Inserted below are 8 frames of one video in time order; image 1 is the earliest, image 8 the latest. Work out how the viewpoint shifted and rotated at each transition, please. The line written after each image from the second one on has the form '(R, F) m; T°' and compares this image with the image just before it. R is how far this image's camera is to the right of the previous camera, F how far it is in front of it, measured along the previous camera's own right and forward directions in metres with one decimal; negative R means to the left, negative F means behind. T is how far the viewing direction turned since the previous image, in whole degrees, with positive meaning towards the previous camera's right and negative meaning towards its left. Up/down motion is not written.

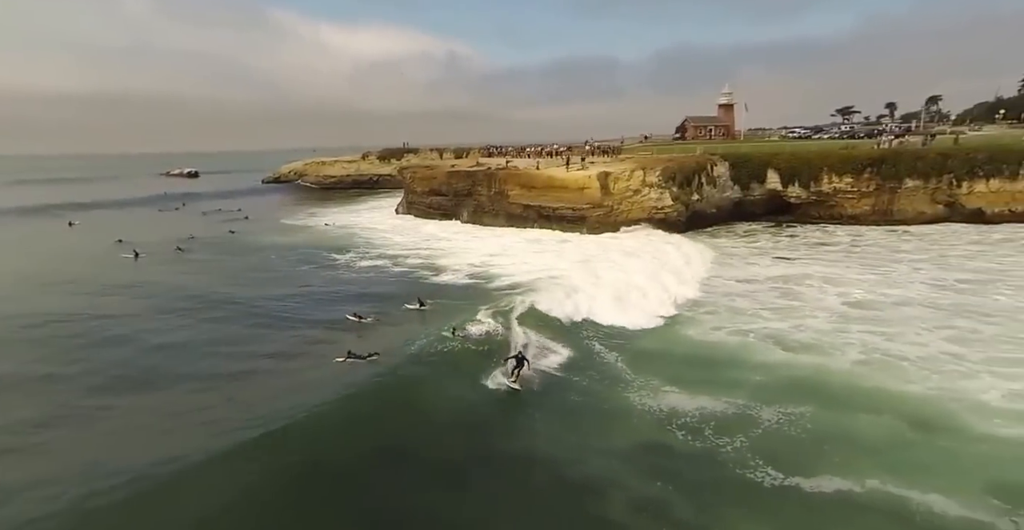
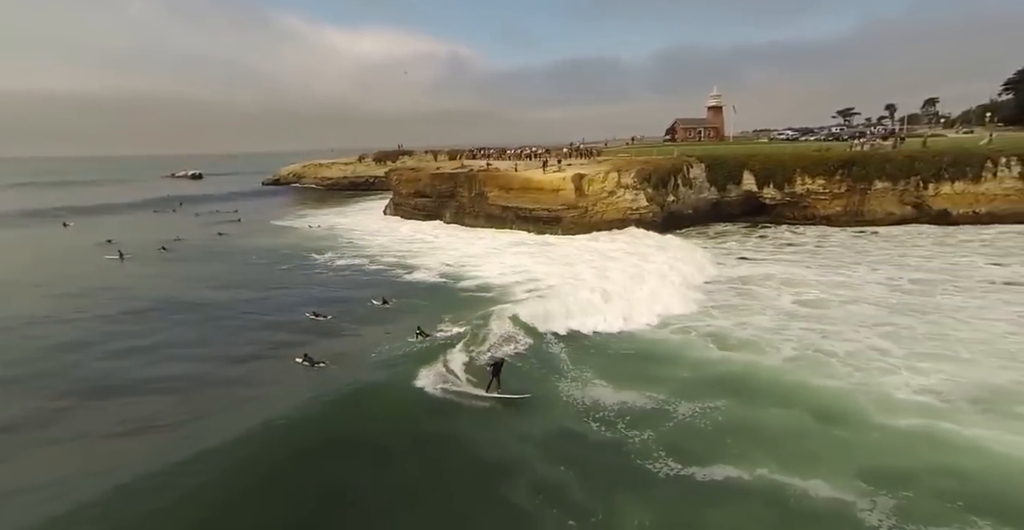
(+1.5, -0.7) m; -1°
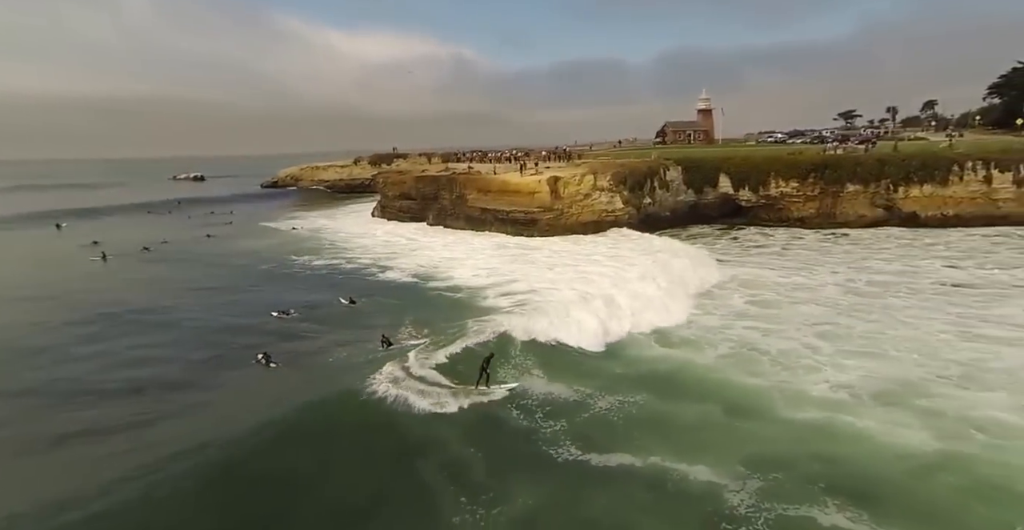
(+1.5, -0.6) m; -1°
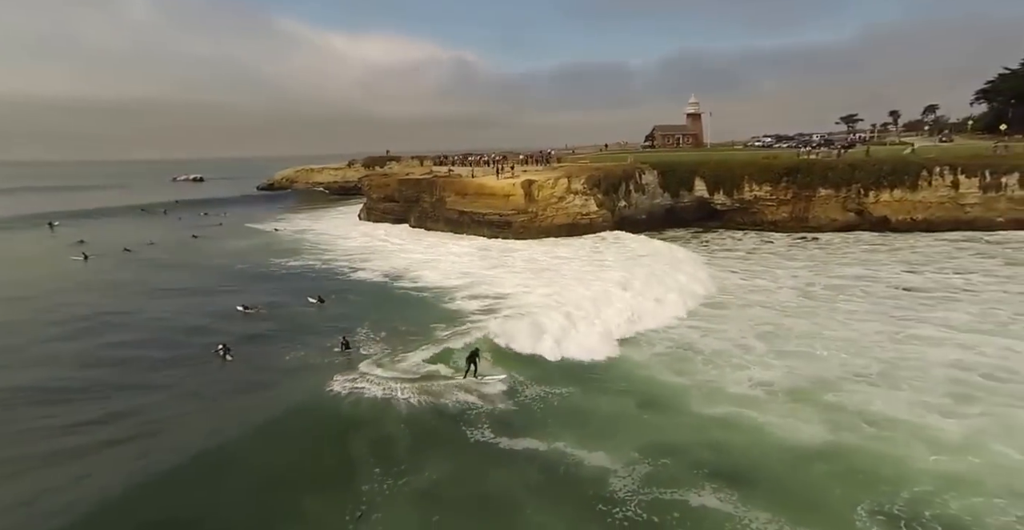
(+1.6, -0.5) m; -1°
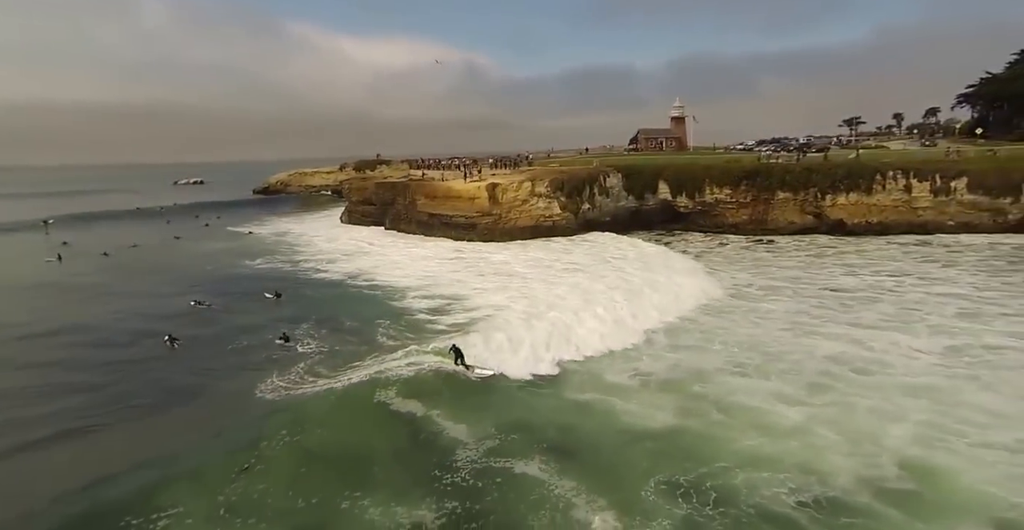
(+2.6, -0.9) m; -2°
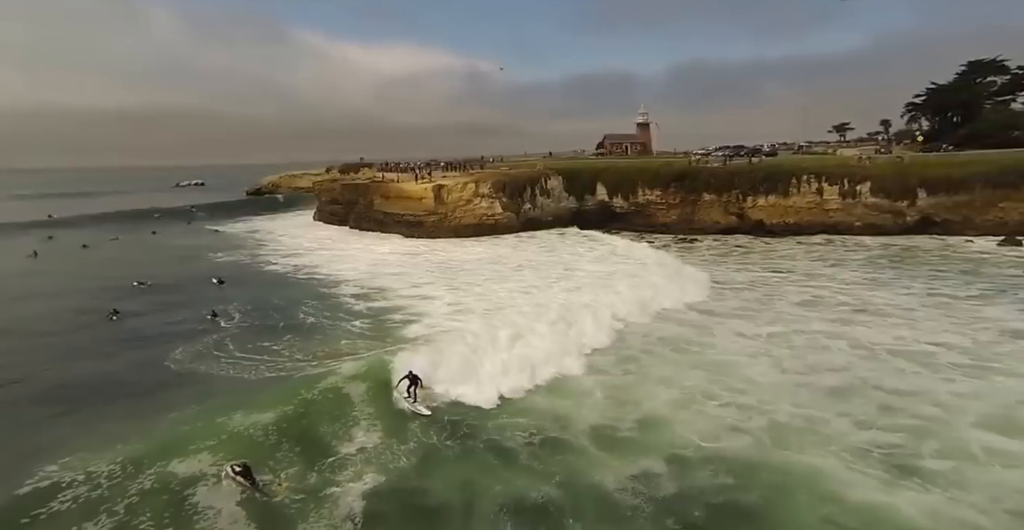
(+3.7, -2.1) m; -1°
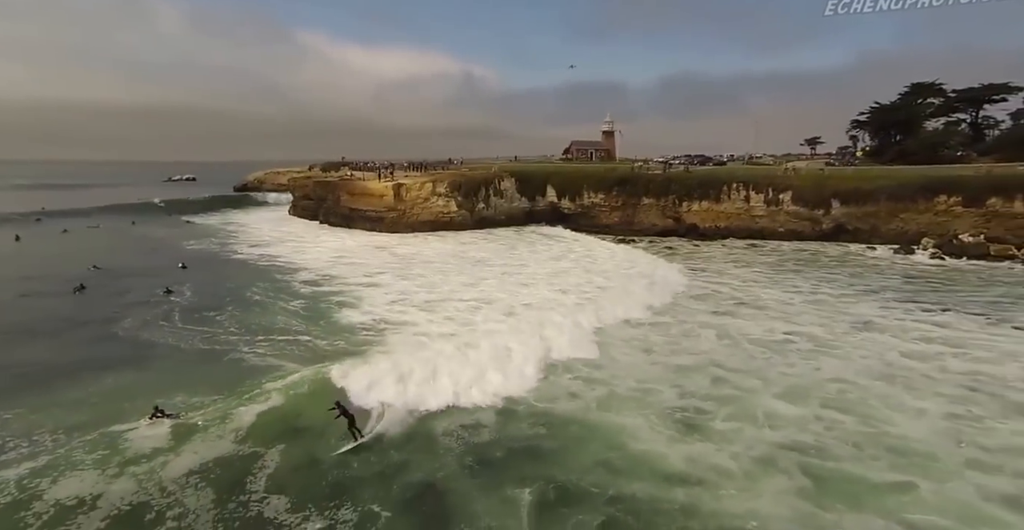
(+2.6, -2.1) m; 0°
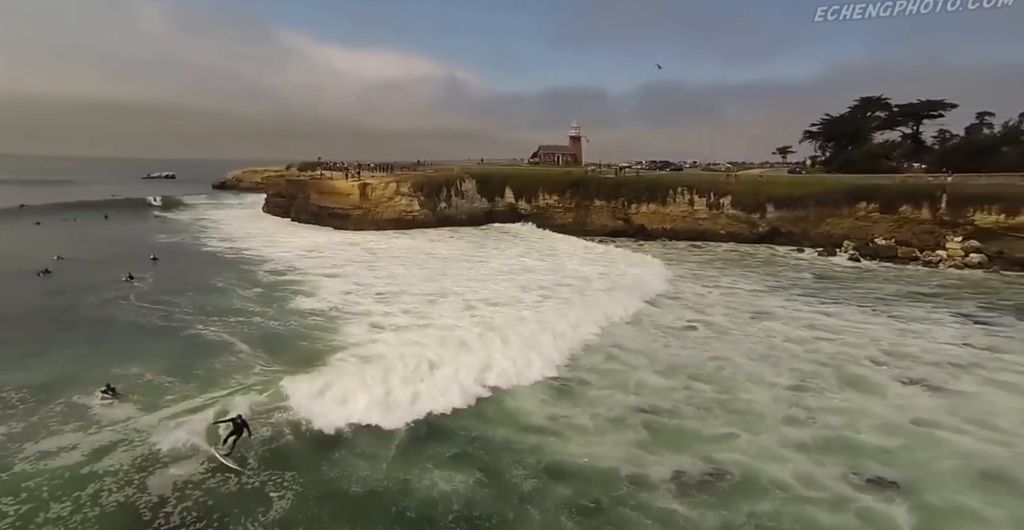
(+2.0, -1.6) m; +1°
